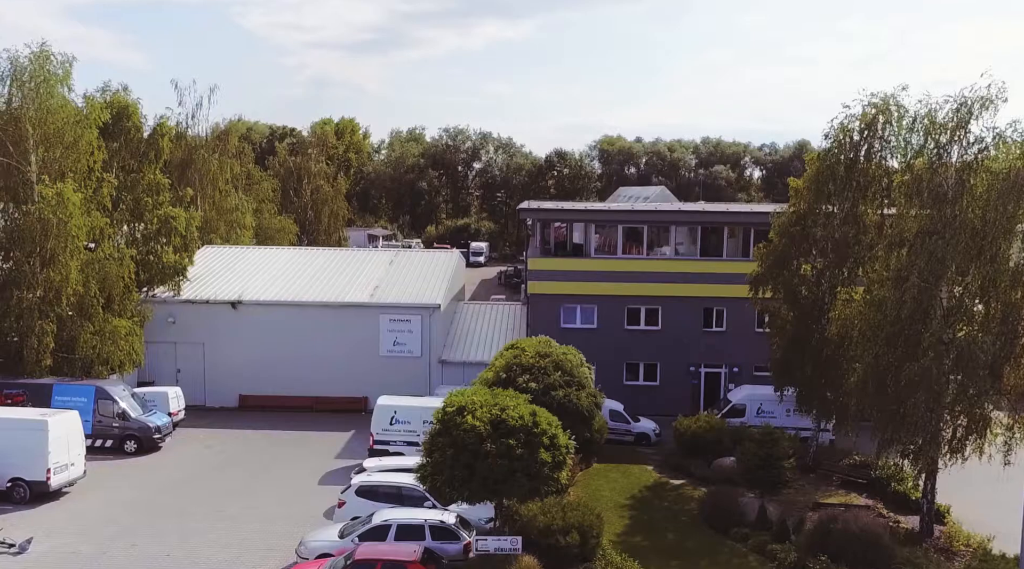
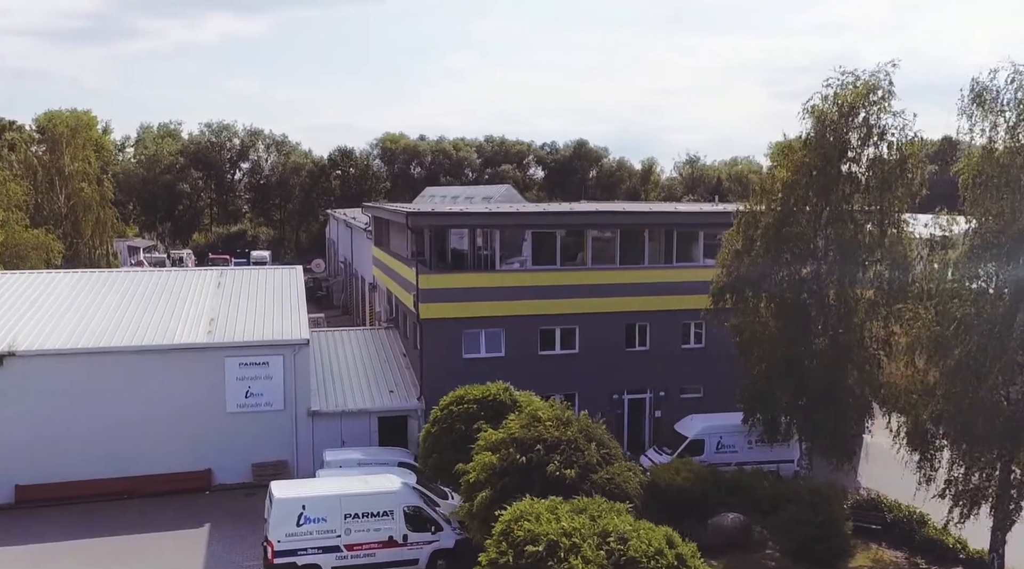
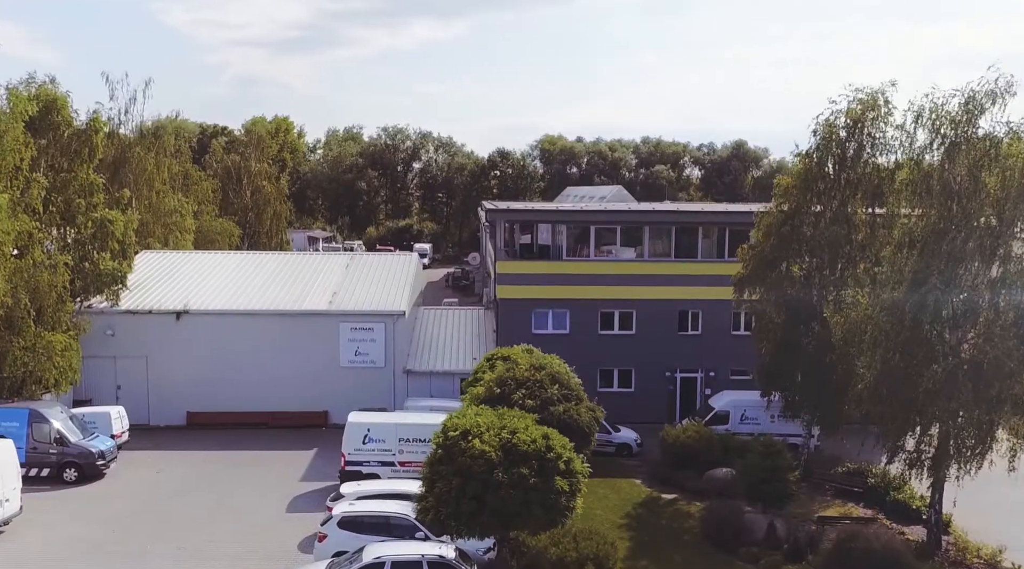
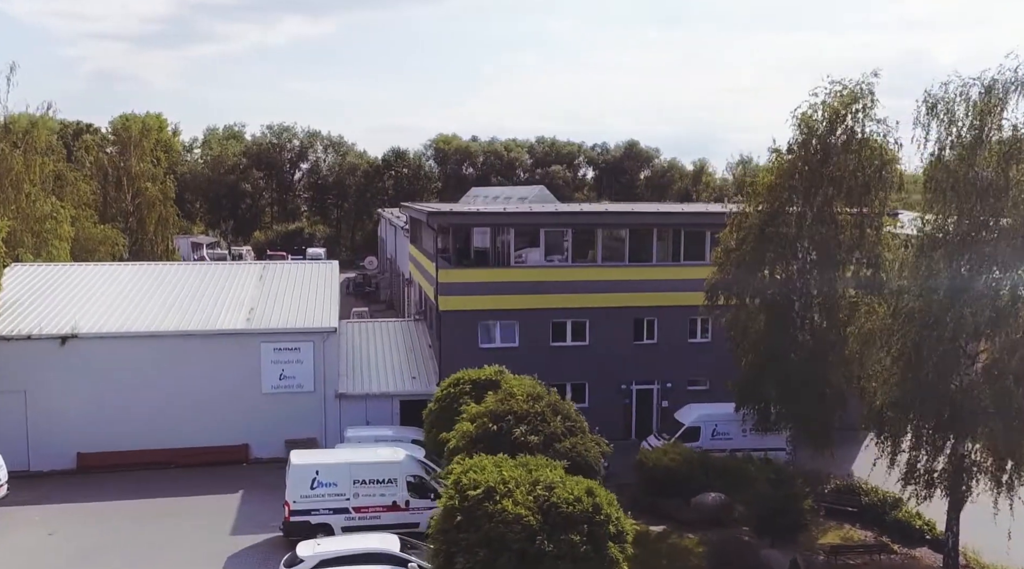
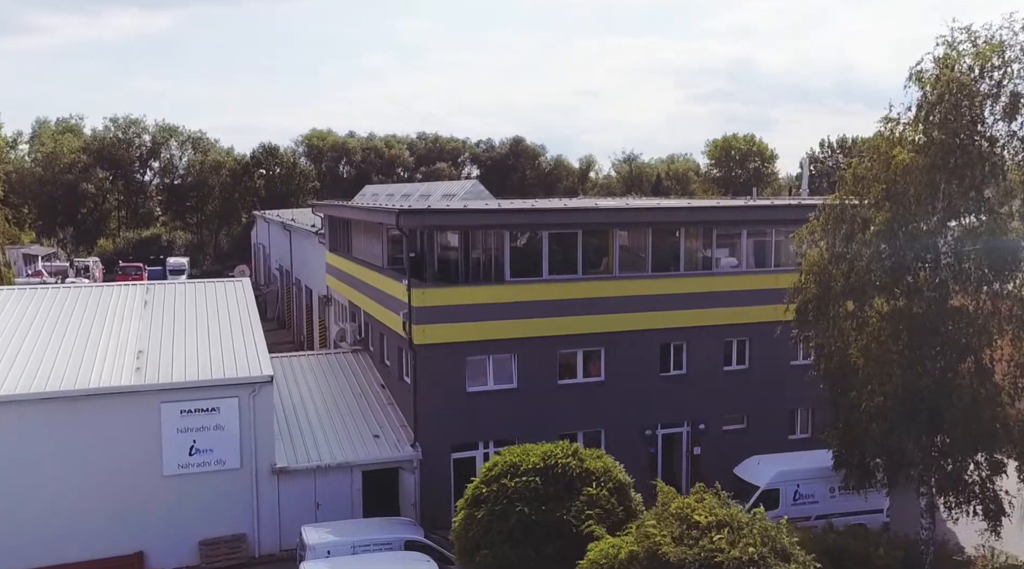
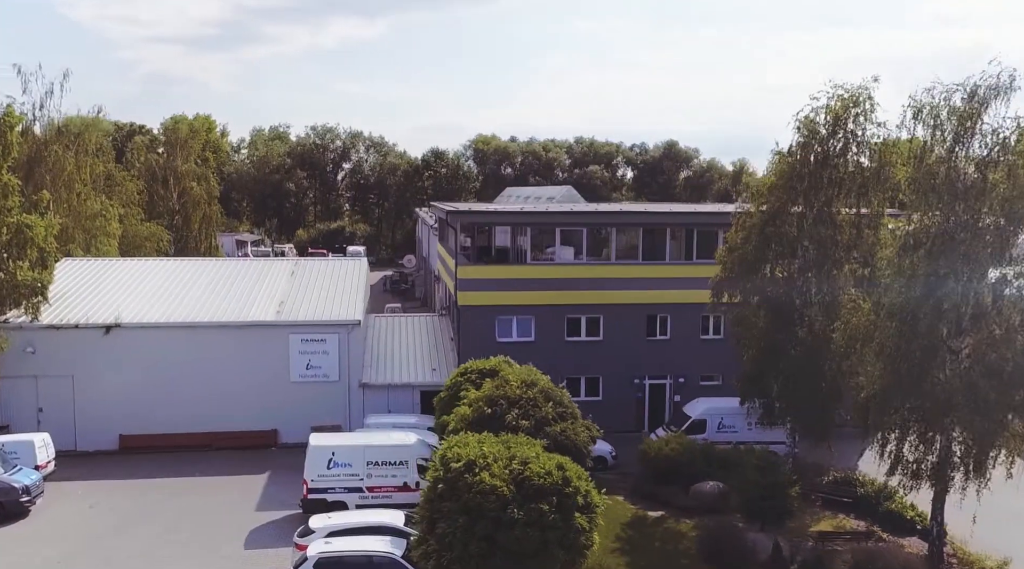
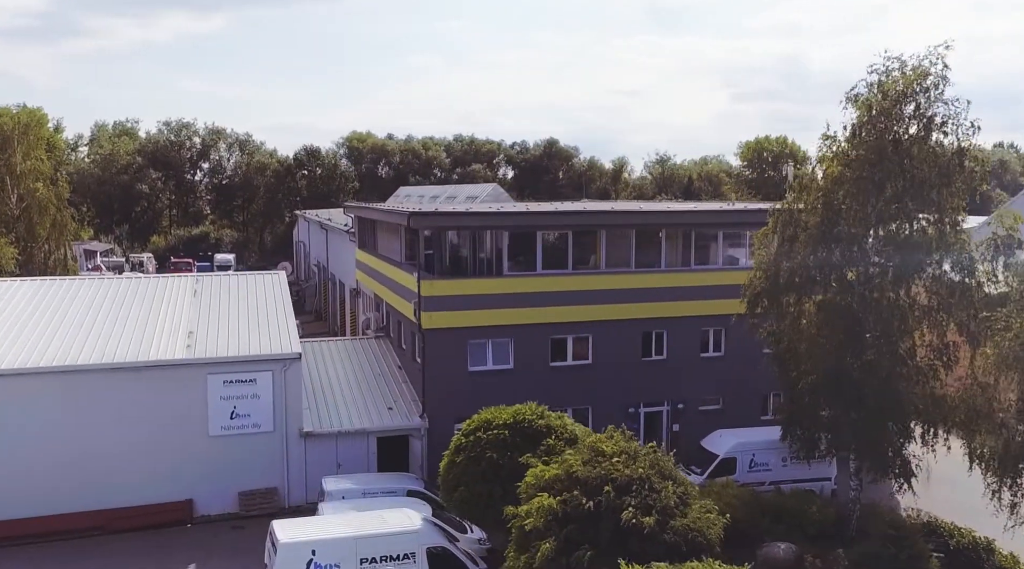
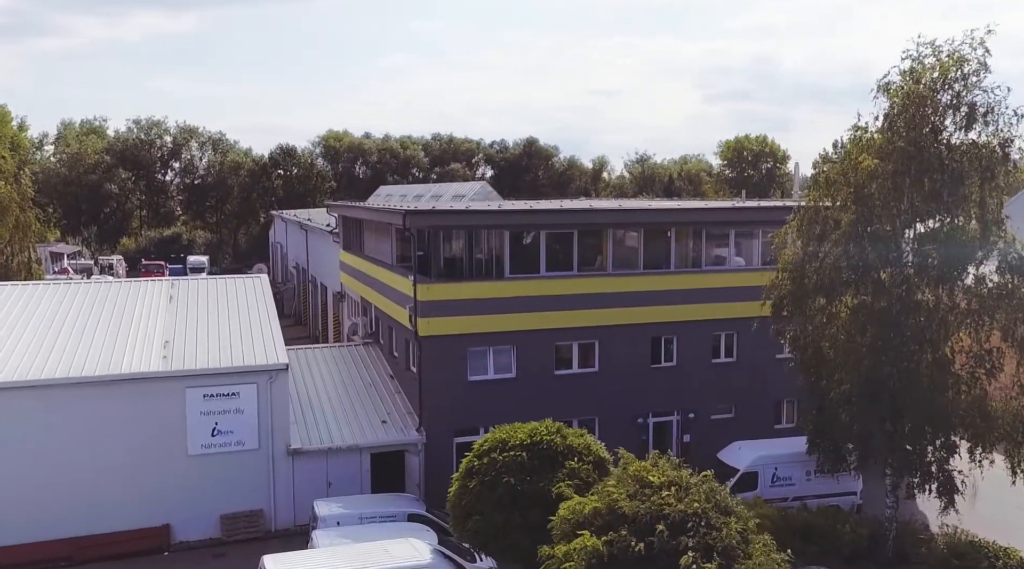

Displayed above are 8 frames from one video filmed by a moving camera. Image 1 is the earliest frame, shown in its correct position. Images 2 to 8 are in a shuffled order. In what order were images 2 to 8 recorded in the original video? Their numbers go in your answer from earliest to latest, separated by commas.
3, 6, 4, 2, 7, 8, 5
